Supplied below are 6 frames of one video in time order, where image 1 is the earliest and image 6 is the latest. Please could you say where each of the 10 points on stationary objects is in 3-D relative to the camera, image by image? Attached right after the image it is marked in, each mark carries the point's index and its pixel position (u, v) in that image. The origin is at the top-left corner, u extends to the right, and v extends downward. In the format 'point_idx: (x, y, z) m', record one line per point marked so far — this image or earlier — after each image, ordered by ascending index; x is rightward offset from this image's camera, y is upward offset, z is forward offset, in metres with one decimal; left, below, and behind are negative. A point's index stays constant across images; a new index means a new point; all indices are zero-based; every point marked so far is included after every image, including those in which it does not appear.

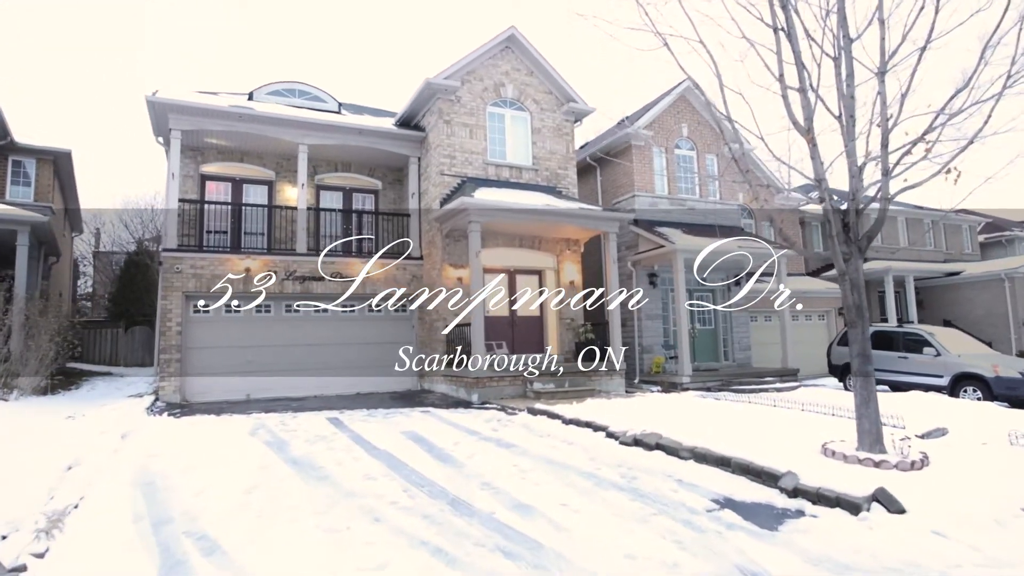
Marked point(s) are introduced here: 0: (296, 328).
0: (-4.2, -0.8, +12.4) m
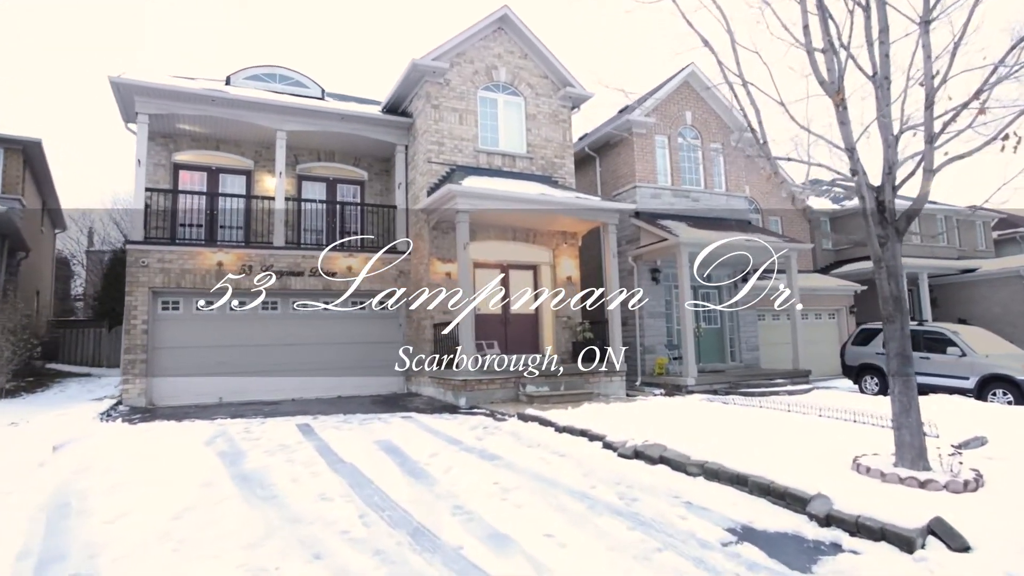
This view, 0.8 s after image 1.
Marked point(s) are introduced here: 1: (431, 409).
0: (-4.3, -0.7, +11.6) m
1: (-1.2, -1.8, +9.7) m
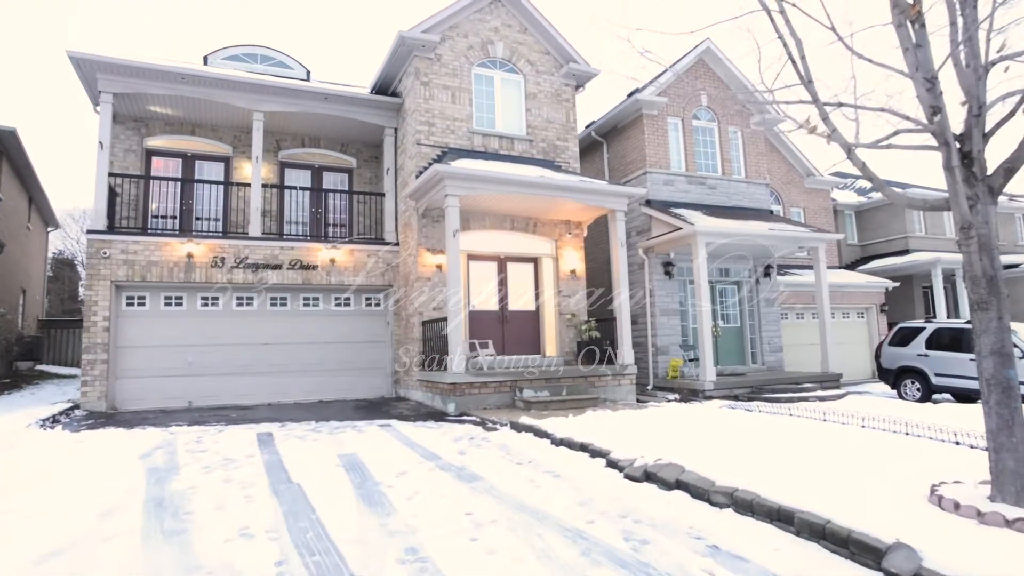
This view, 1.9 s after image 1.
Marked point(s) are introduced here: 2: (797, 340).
0: (-4.3, -0.6, +10.6) m
1: (-1.3, -1.7, +8.7) m
2: (+6.3, -1.2, +14.2) m
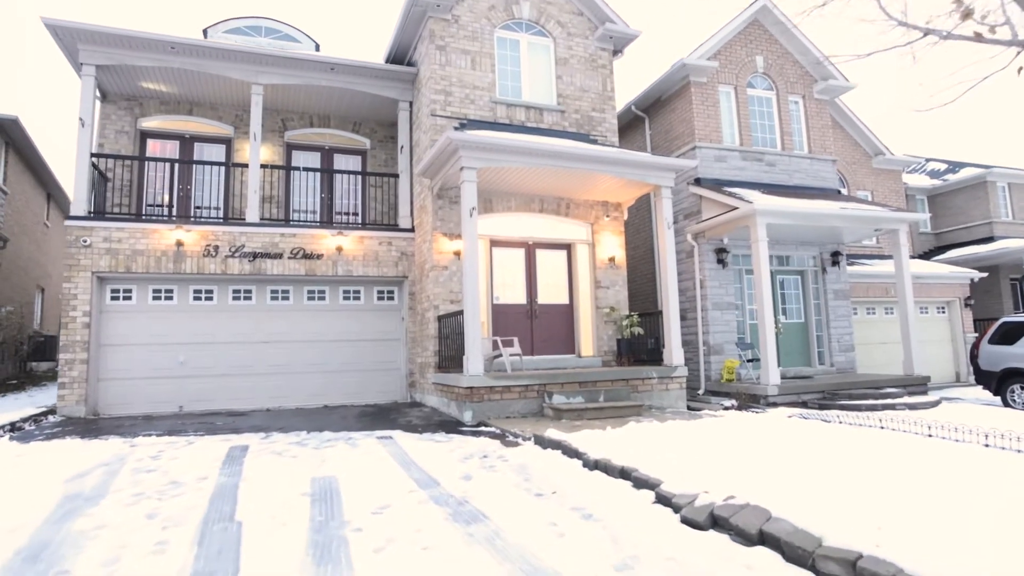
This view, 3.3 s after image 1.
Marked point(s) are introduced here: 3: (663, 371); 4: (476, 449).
0: (-3.9, -0.5, +9.5) m
1: (-1.0, -1.6, +7.4) m
2: (+6.9, -1.0, +12.4) m
3: (+2.0, -1.1, +8.6) m
4: (-0.3, -1.5, +5.8) m
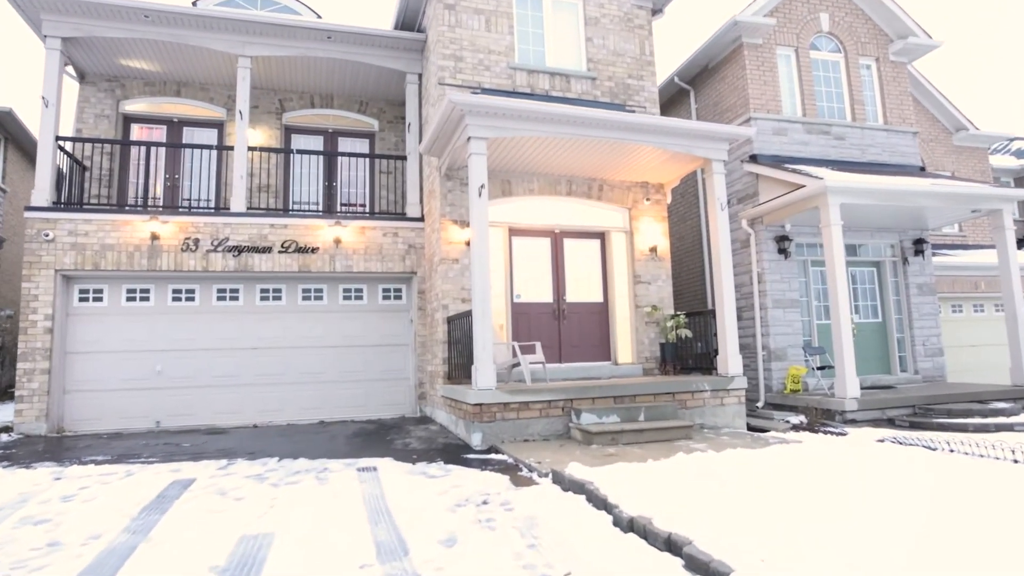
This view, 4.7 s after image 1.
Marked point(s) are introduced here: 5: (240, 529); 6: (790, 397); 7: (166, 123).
0: (-3.6, -0.5, +8.3) m
1: (-0.8, -1.5, +6.0) m
2: (+7.4, -0.9, +10.6) m
3: (+2.3, -1.0, +7.1) m
4: (-0.3, -1.4, +4.5) m
5: (-1.6, -1.4, +3.8) m
6: (+3.7, -1.4, +8.5) m
7: (-5.1, +2.5, +9.6) m
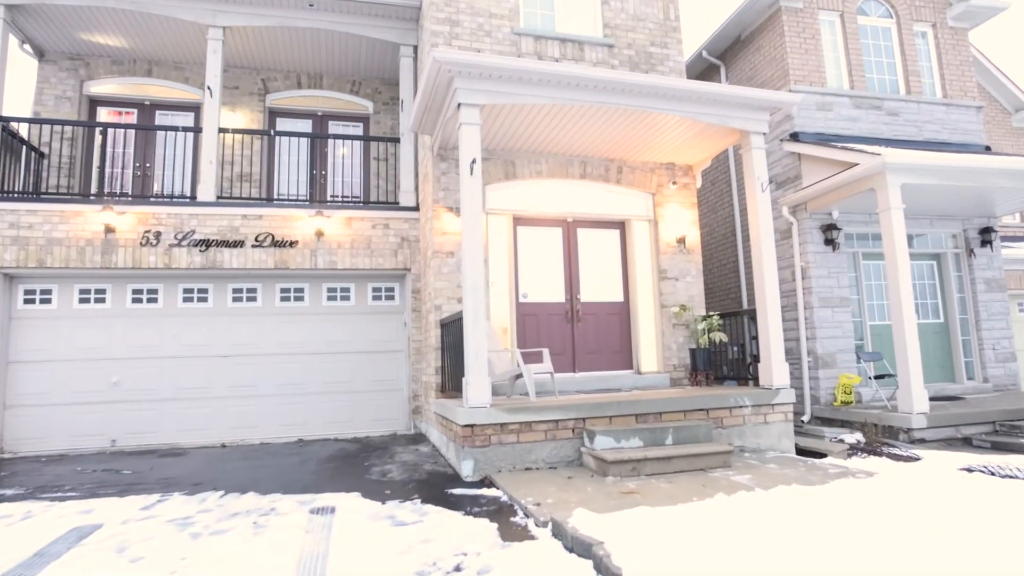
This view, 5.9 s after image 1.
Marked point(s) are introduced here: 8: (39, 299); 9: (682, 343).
0: (-3.5, -0.5, +7.4) m
1: (-0.8, -1.5, +5.0) m
2: (+7.5, -0.8, +9.3) m
3: (+2.3, -1.0, +5.9) m
4: (-0.3, -1.4, +3.4) m
5: (-1.7, -1.4, +2.7) m
6: (+3.8, -1.4, +7.3) m
7: (-5.1, +2.4, +8.6) m
8: (-5.1, -0.1, +7.0) m
9: (+1.9, -0.6, +7.4) m
